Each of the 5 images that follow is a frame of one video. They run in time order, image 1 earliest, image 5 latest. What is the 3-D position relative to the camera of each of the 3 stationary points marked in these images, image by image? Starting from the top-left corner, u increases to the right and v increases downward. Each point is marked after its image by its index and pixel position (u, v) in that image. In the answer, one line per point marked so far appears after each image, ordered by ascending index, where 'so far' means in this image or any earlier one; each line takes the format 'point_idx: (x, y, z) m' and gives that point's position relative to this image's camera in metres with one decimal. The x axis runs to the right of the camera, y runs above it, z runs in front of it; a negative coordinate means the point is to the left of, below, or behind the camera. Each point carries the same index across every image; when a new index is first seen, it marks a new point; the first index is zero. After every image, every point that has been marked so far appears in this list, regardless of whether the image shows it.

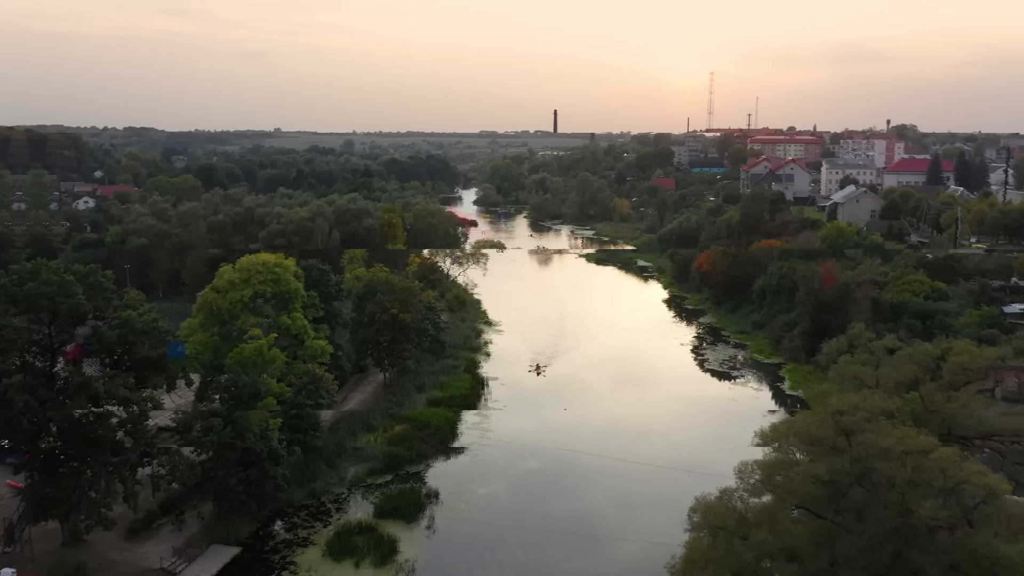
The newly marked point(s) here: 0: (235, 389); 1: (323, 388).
0: (-4.1, -1.8, +16.0) m
1: (-3.0, -2.1, +18.5) m
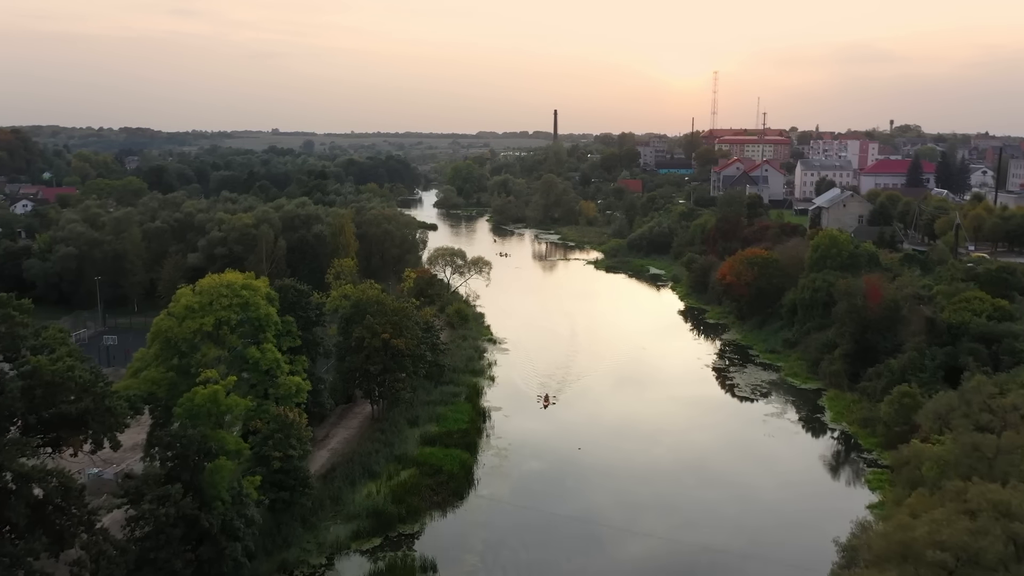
0: (-4.7, -2.2, +13.1) m
1: (-3.7, -2.5, +15.7) m
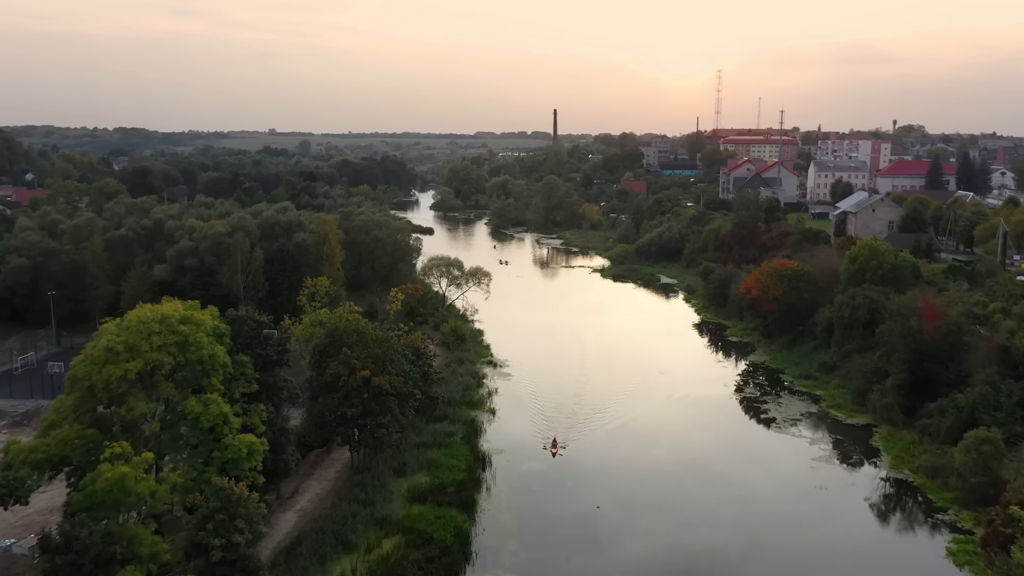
0: (-4.6, -2.8, +9.7) m
1: (-3.6, -3.0, +12.2) m
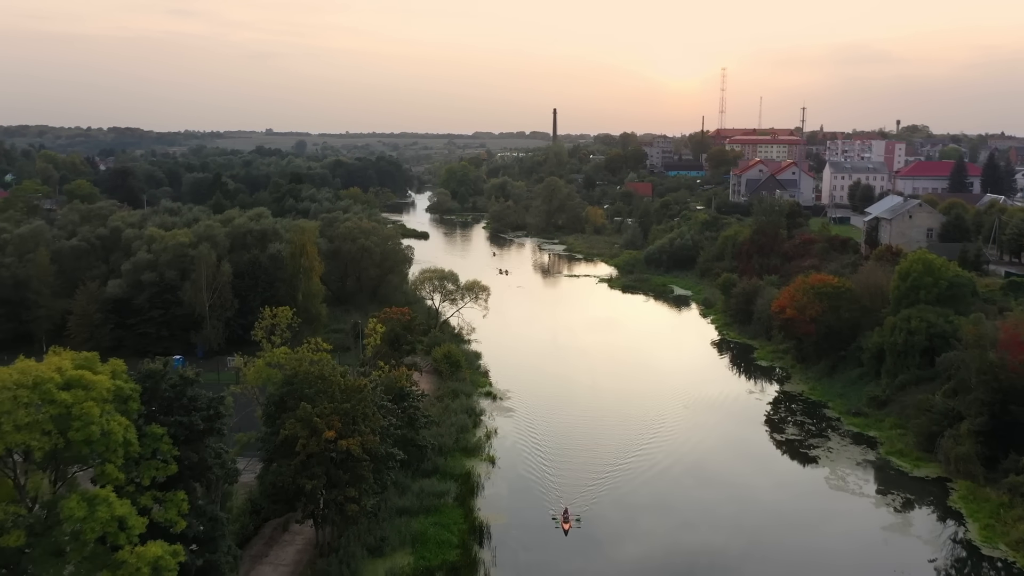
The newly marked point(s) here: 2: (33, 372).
0: (-4.5, -3.3, +6.0) m
1: (-3.5, -3.6, +8.5) m
2: (-5.1, -0.9, +9.9) m
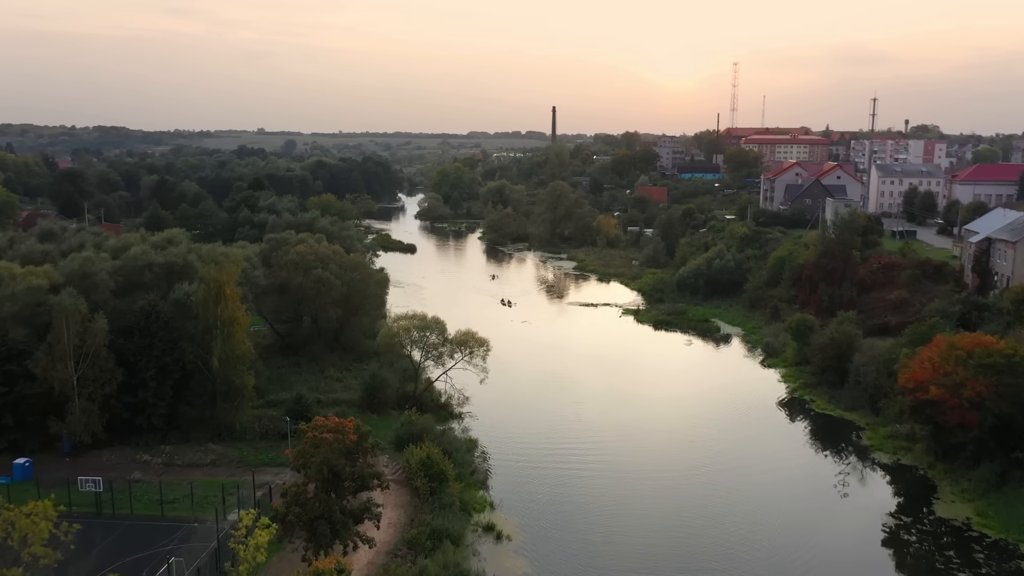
0: (-4.2, -4.6, -3.0) m
1: (-3.2, -4.9, -0.5) m
2: (-4.8, -2.2, +0.9) m
